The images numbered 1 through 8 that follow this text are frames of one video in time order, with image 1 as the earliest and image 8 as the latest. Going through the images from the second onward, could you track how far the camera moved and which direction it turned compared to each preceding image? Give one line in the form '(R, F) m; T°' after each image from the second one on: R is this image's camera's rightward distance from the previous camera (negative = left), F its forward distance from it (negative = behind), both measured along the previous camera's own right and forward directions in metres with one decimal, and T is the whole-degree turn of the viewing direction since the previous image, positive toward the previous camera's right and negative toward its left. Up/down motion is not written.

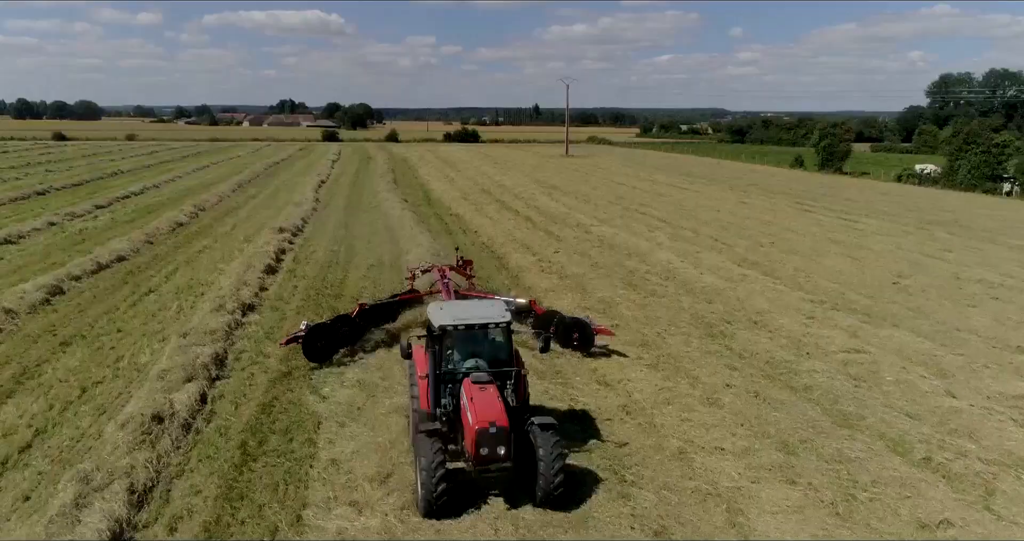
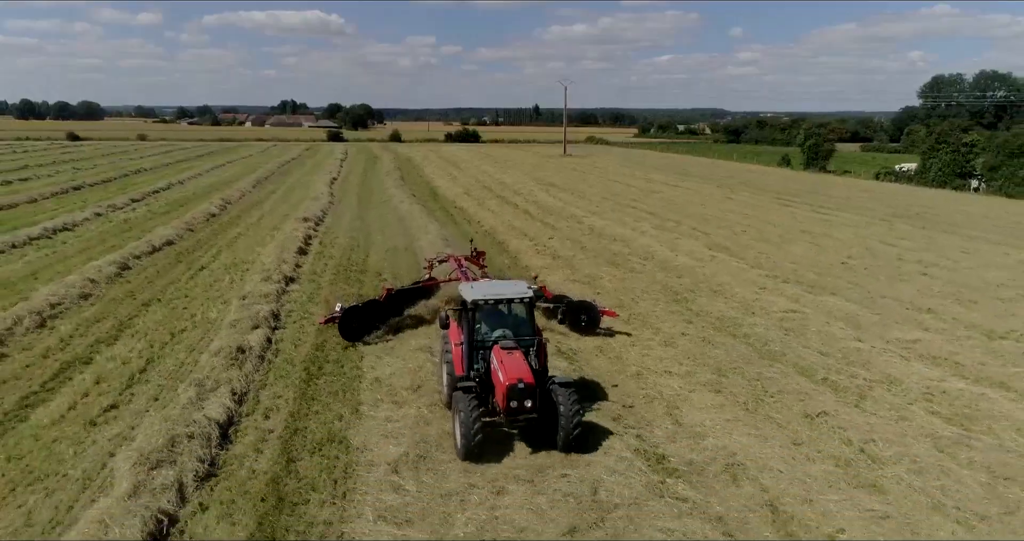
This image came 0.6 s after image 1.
(0.0, -2.3) m; 0°
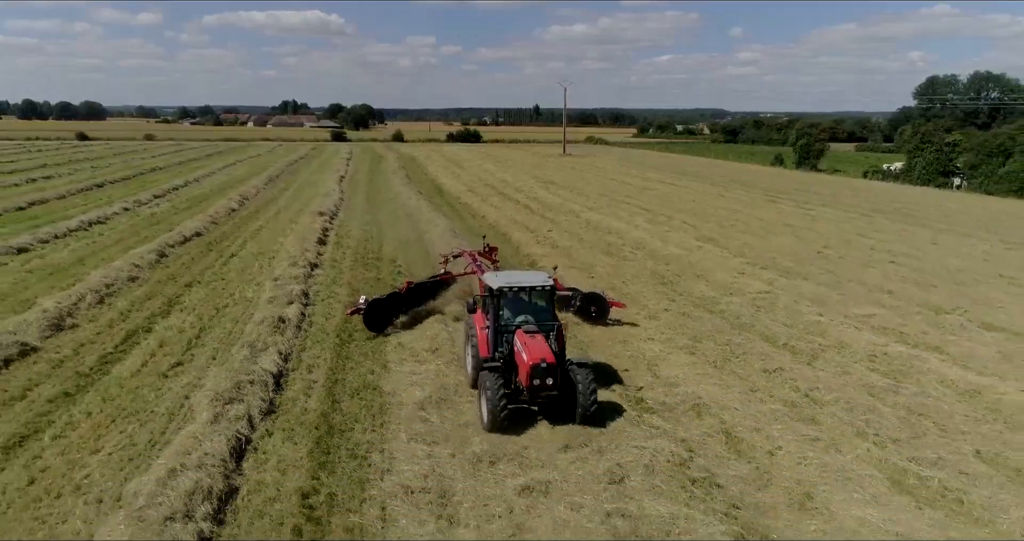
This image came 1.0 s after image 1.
(-0.1, -1.5) m; 0°
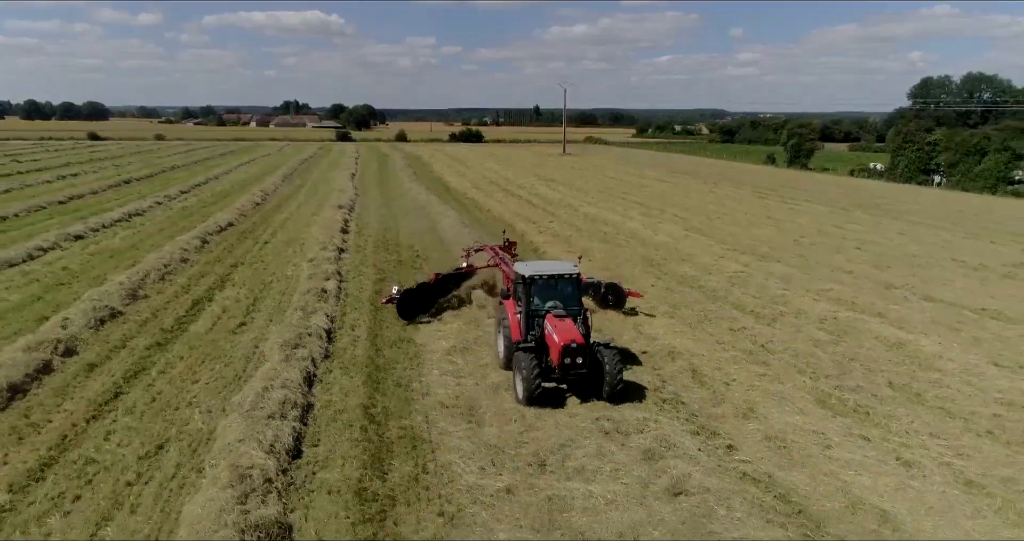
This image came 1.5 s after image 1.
(-0.3, -2.0) m; 0°
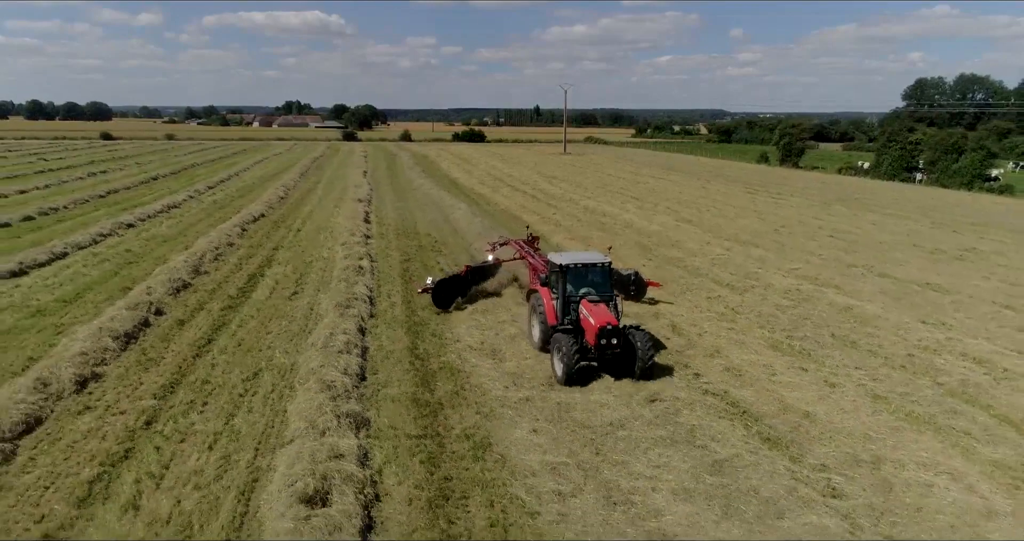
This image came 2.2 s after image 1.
(-0.4, -2.2) m; 0°
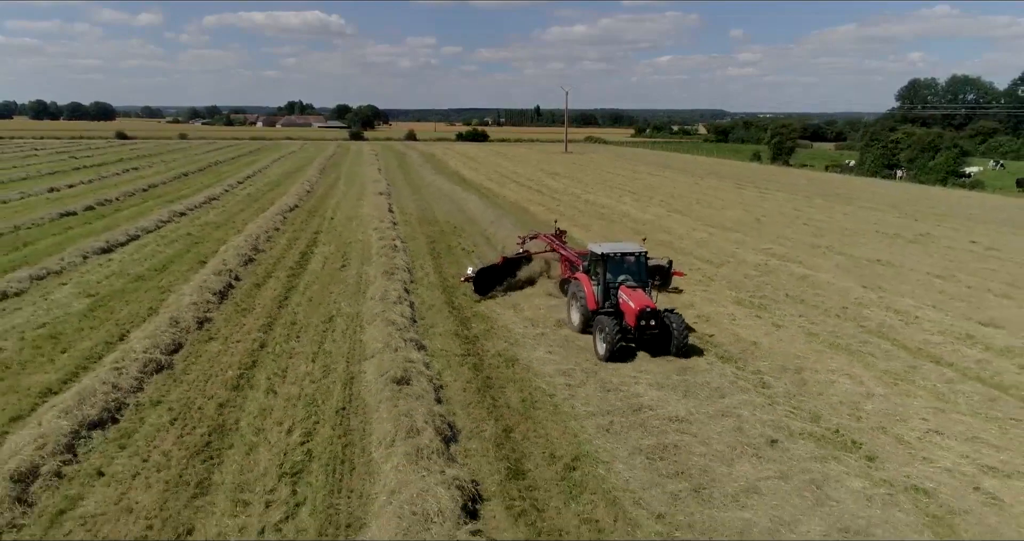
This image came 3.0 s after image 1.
(-0.5, -2.7) m; 0°
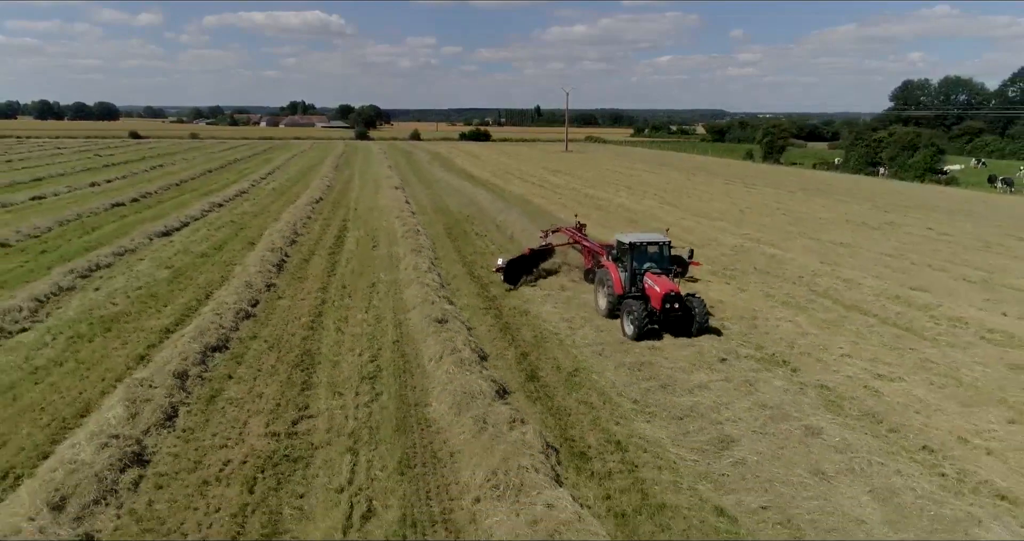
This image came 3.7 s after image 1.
(-0.4, -2.6) m; 0°
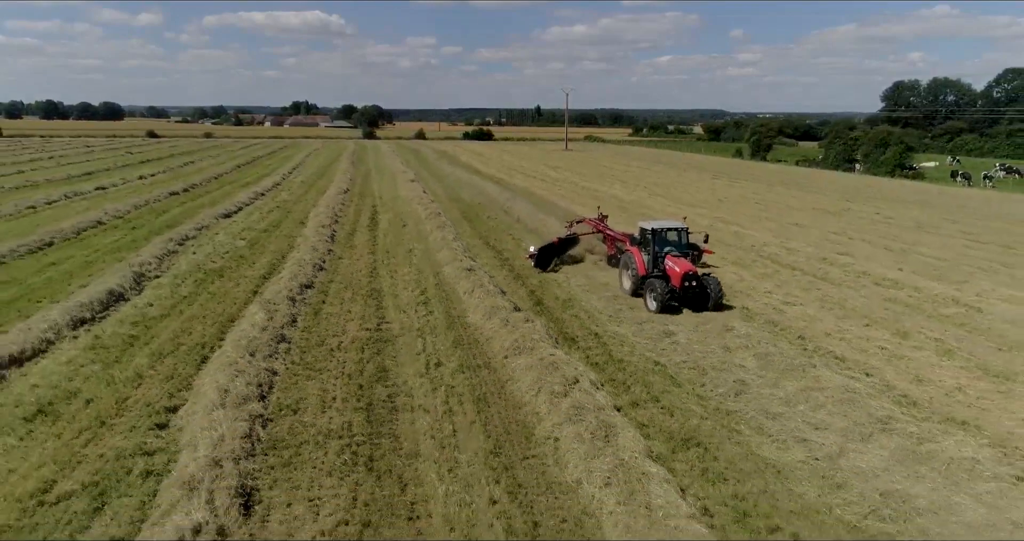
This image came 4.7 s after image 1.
(-0.4, -3.9) m; 0°
